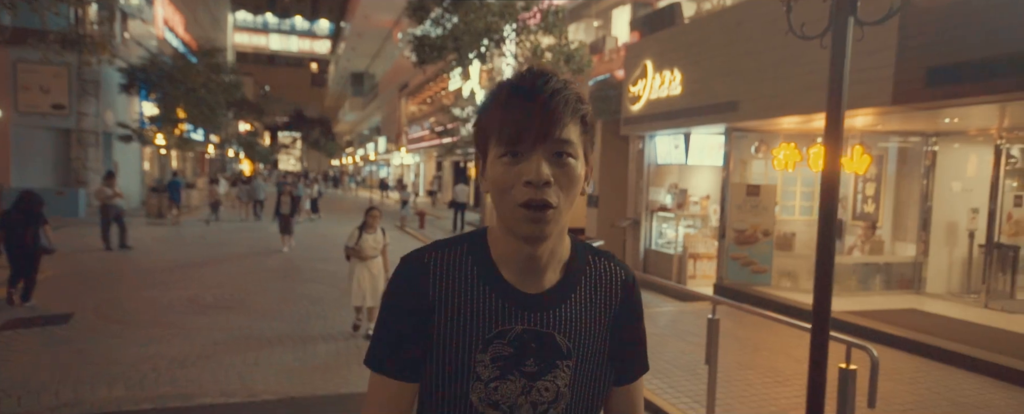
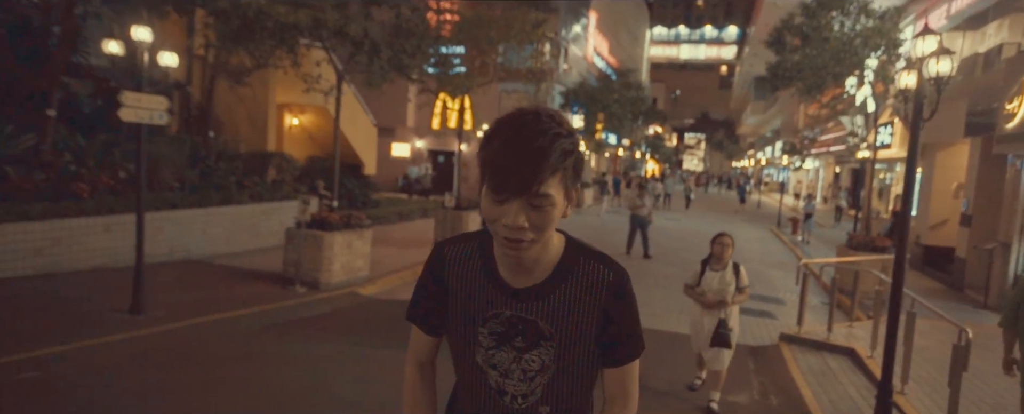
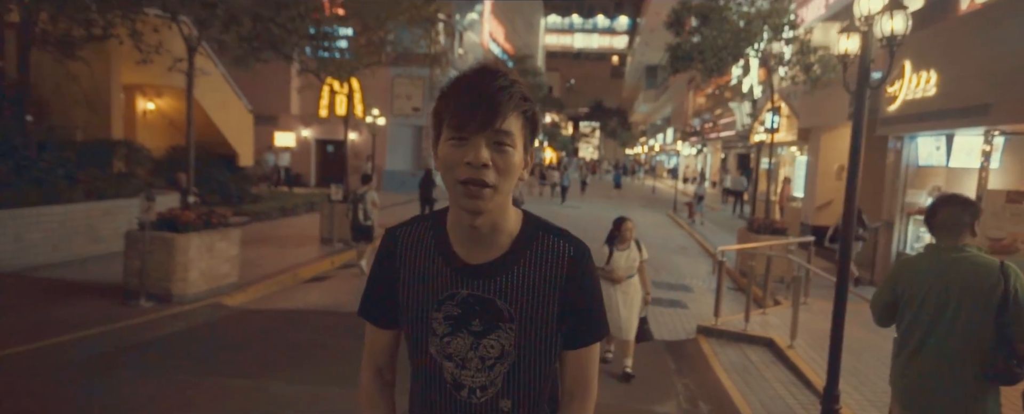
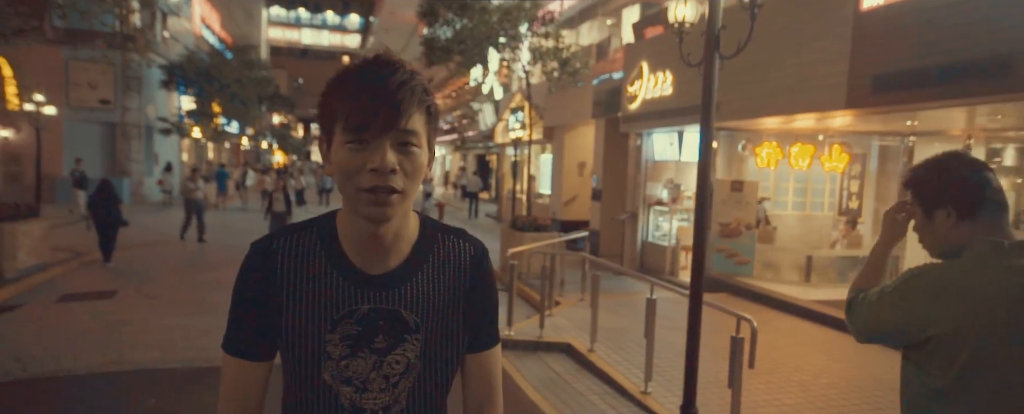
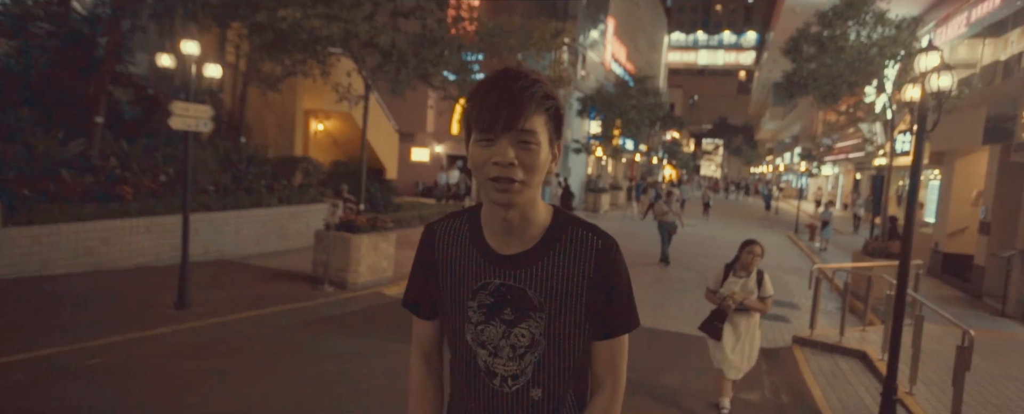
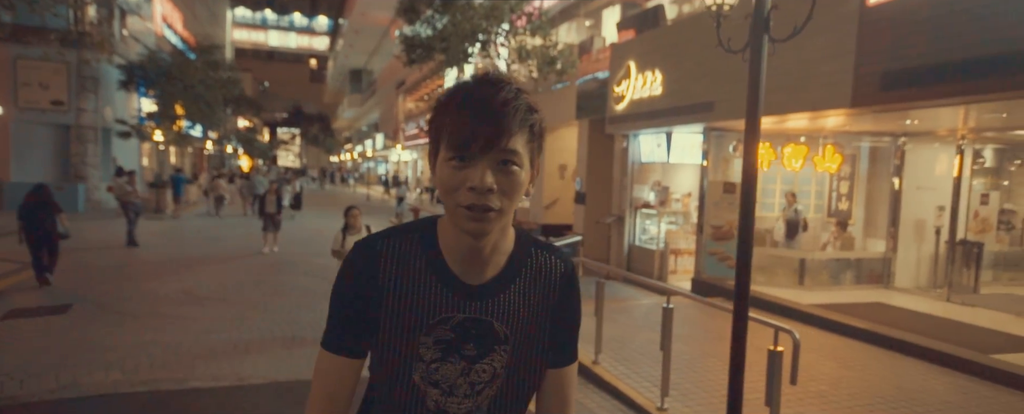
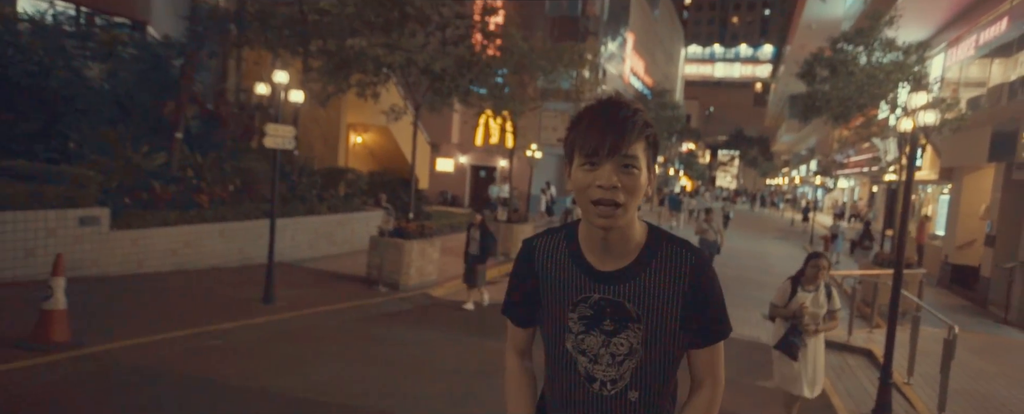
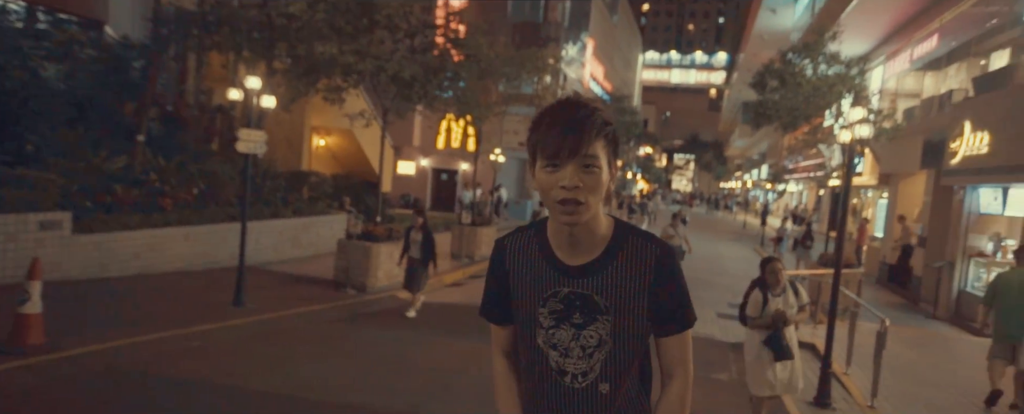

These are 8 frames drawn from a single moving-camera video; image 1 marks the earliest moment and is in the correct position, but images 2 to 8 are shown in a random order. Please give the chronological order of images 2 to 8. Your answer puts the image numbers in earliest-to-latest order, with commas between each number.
6, 4, 3, 2, 5, 7, 8
